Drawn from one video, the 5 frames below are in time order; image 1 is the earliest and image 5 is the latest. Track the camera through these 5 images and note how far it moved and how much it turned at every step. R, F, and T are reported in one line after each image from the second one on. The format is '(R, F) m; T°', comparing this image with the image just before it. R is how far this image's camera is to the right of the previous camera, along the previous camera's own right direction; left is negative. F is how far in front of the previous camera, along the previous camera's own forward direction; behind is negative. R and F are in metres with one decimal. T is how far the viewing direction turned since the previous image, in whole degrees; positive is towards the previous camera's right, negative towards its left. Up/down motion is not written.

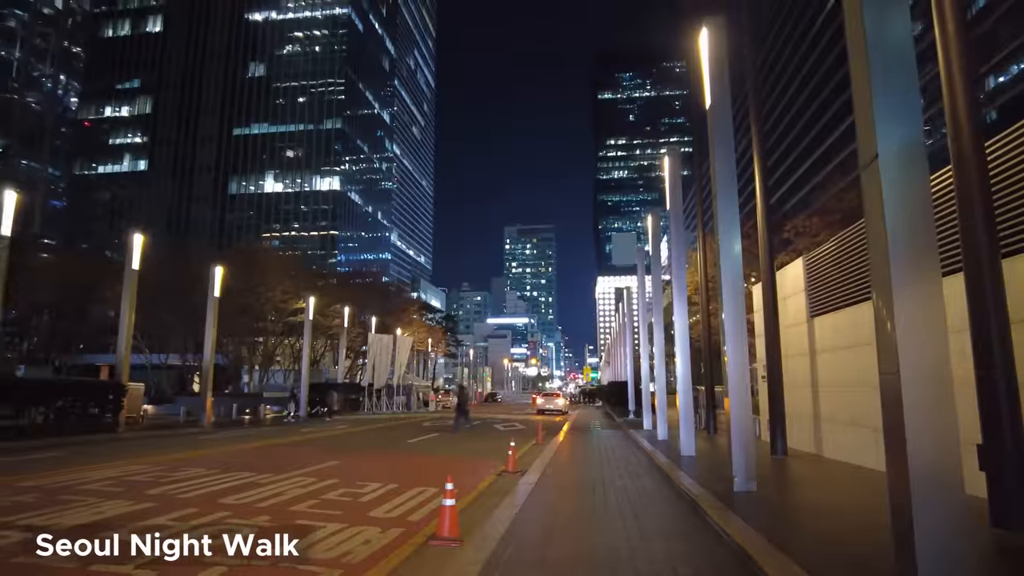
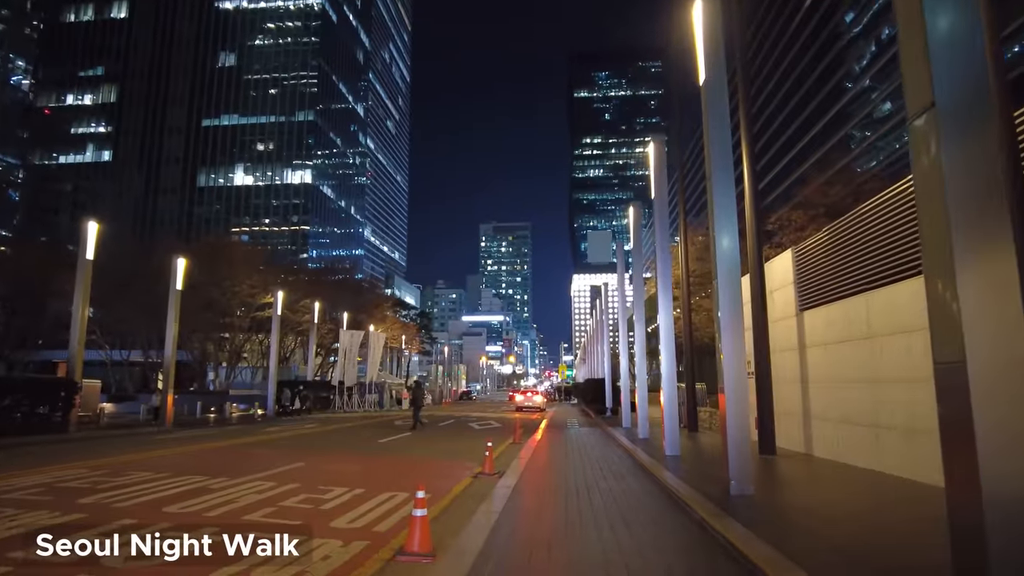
(-0.1, +0.9) m; +2°
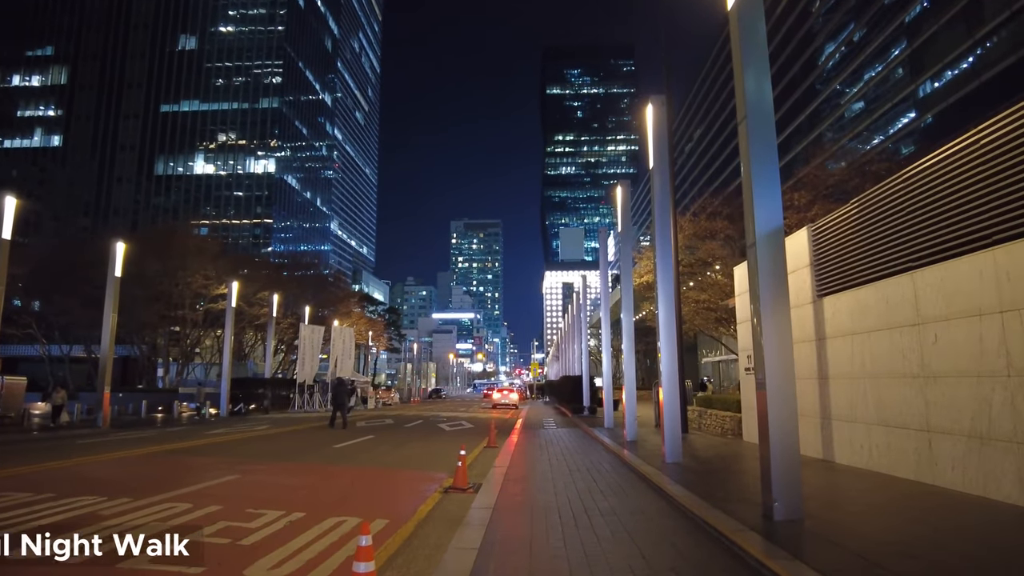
(-0.1, +2.2) m; +3°
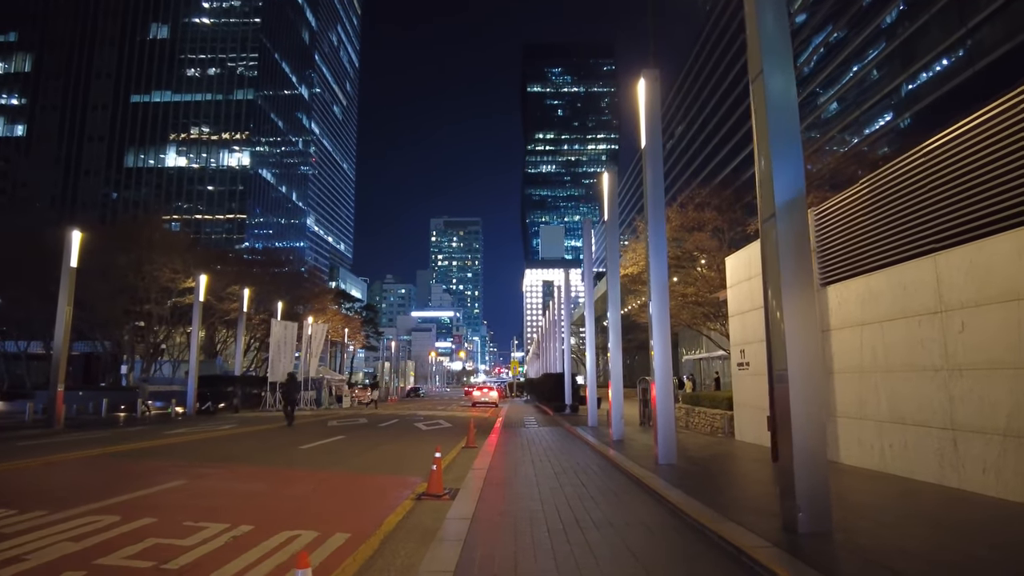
(0.0, +1.1) m; +2°
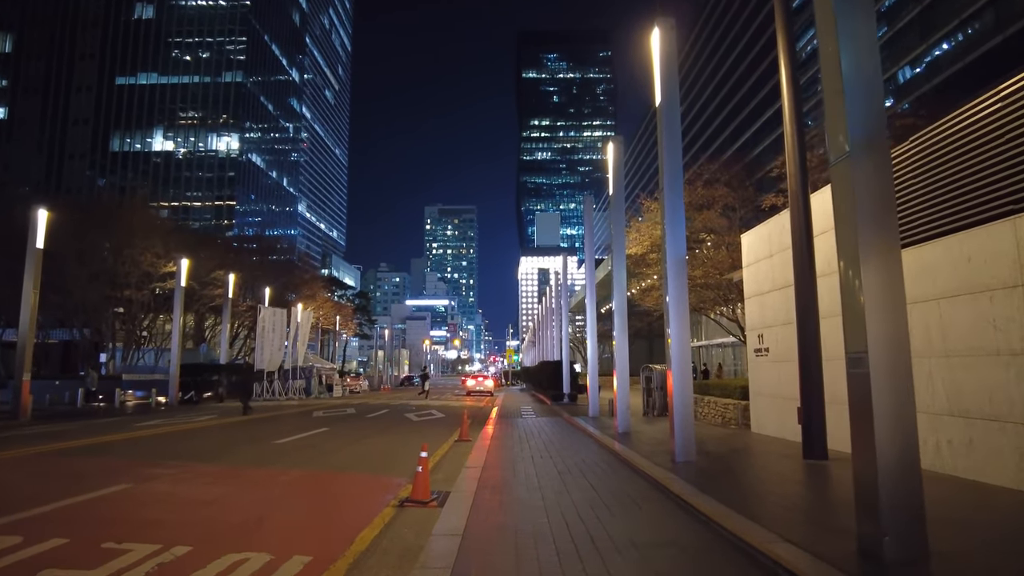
(-0.1, +1.5) m; 0°
